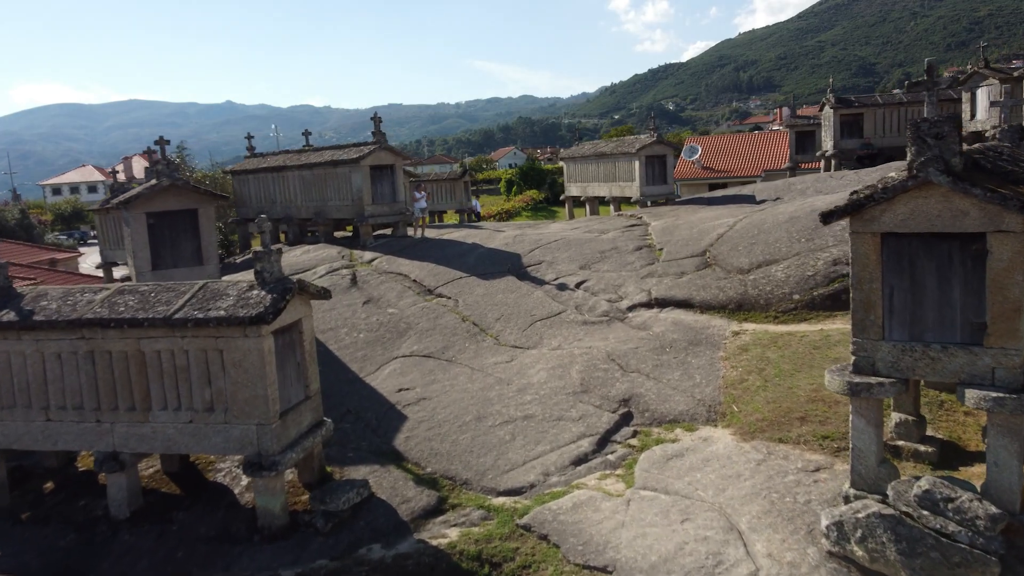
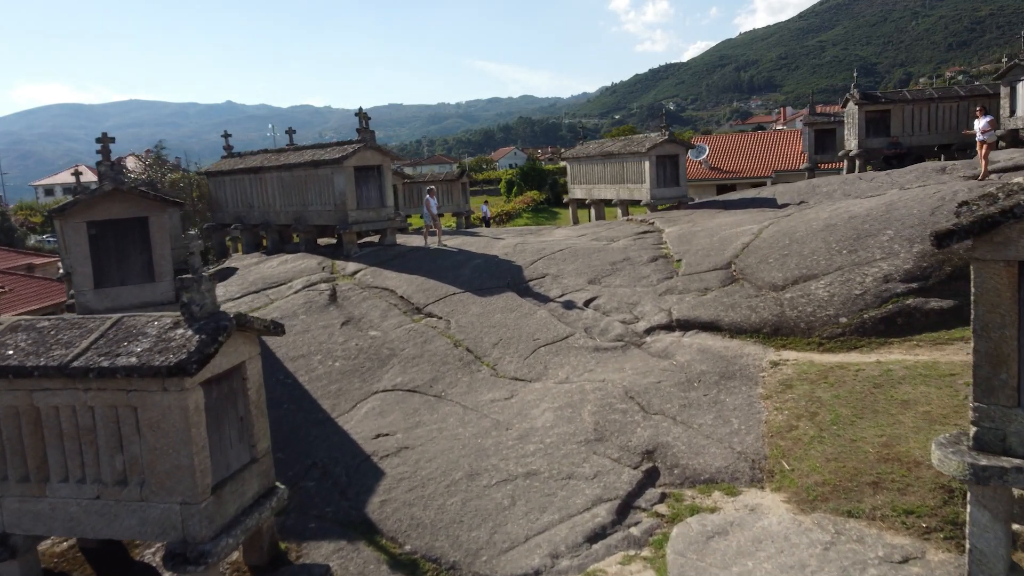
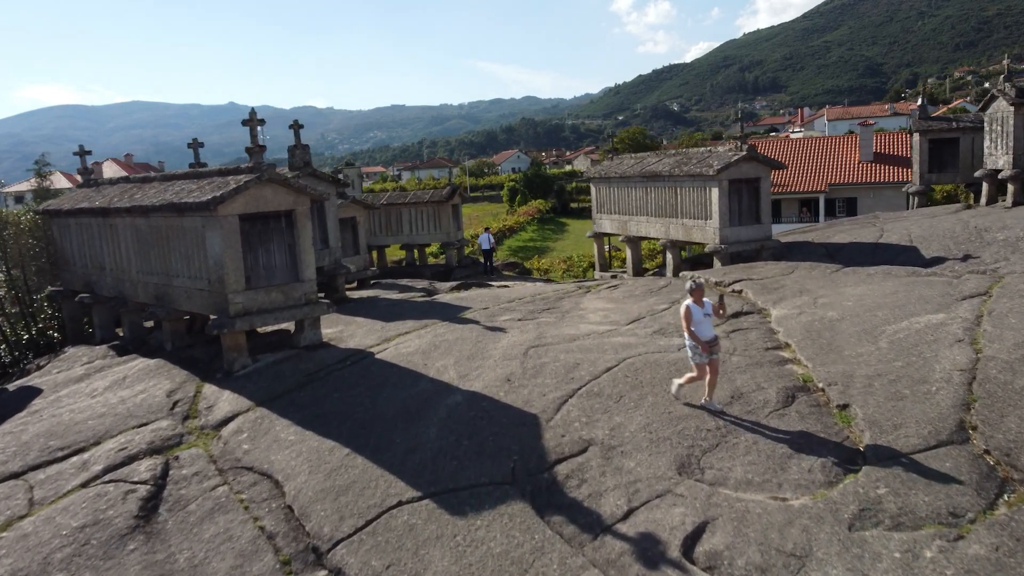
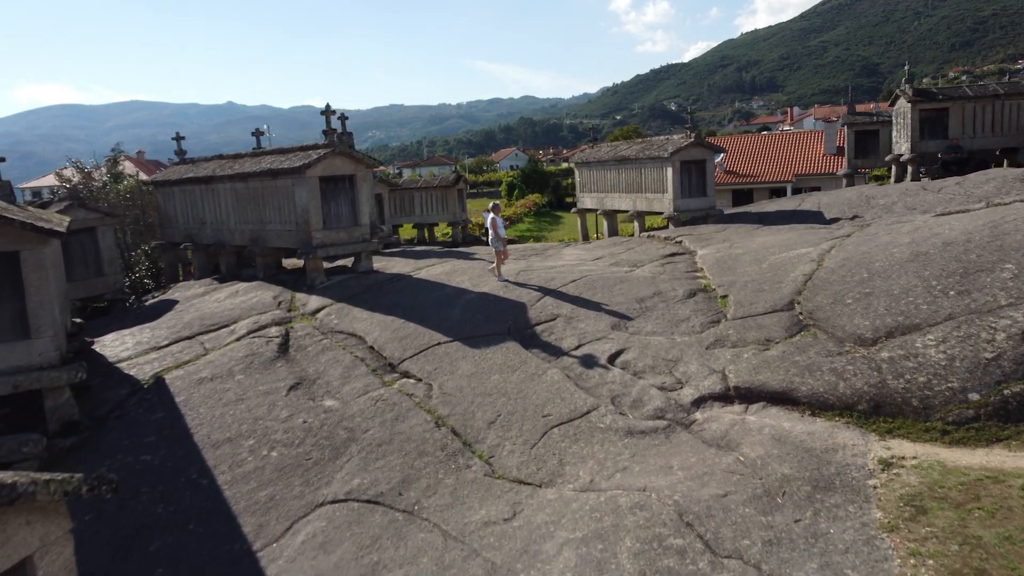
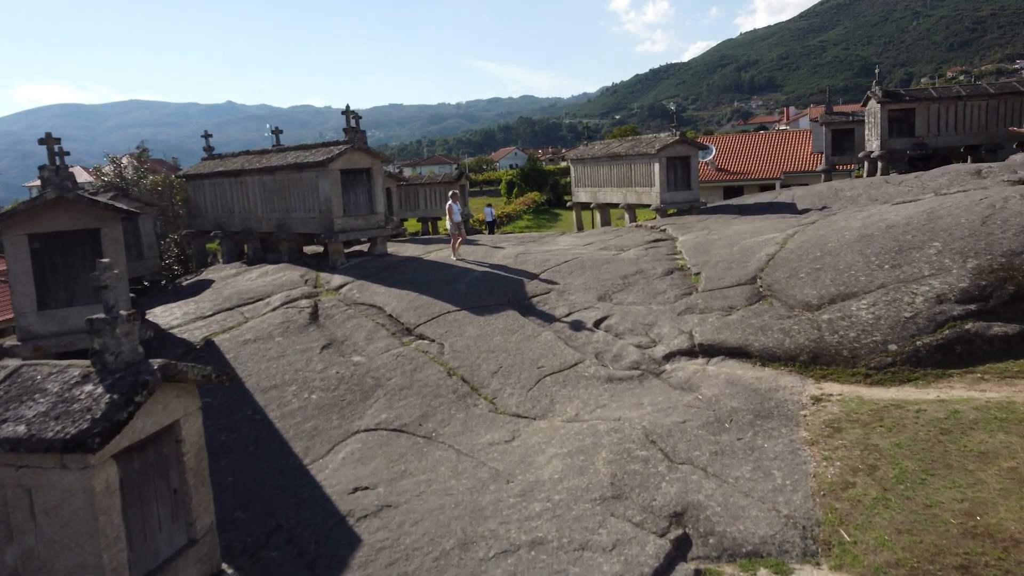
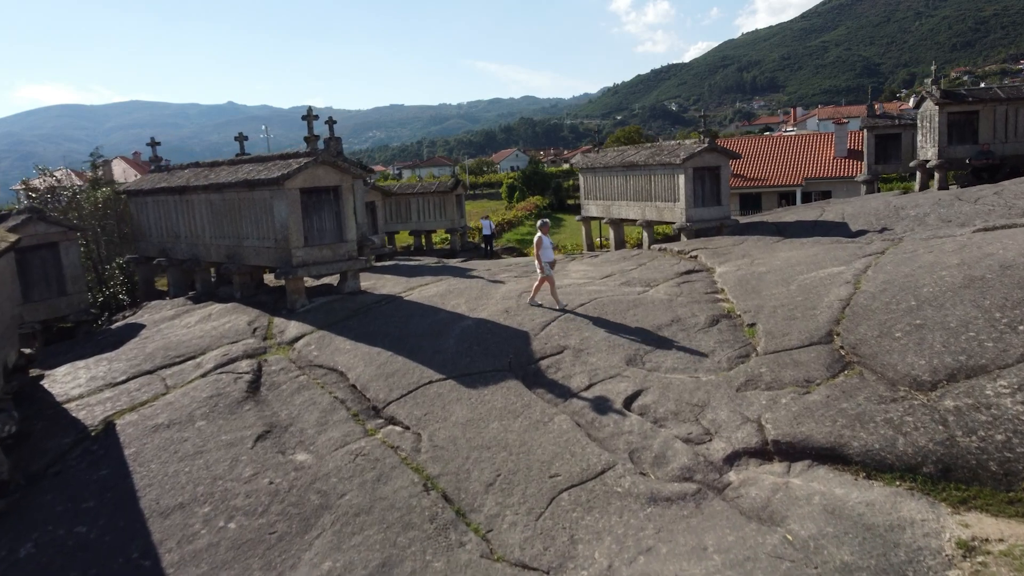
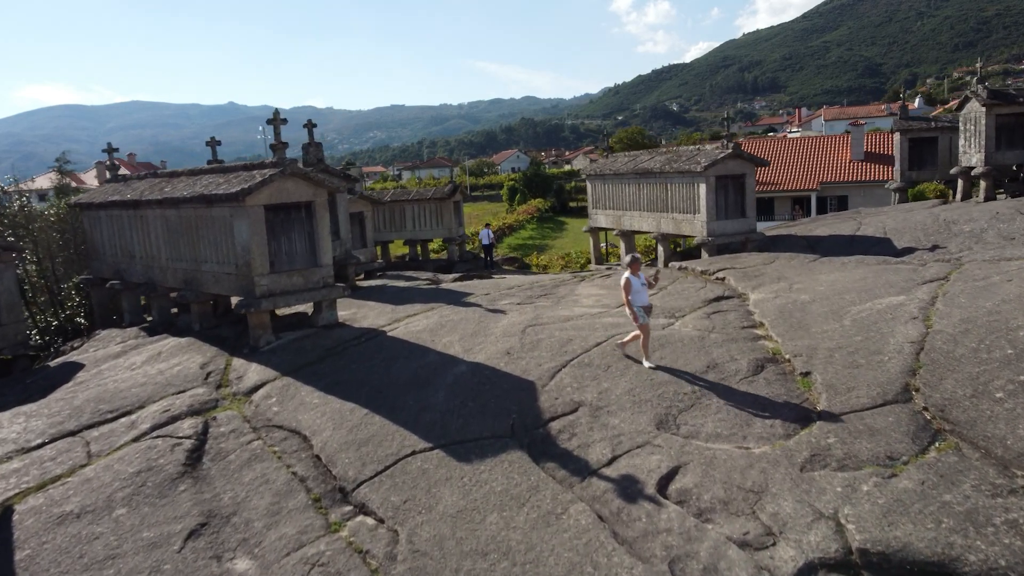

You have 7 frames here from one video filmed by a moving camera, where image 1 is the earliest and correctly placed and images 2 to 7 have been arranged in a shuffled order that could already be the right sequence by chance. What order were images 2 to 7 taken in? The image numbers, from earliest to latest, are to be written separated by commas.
2, 5, 4, 6, 7, 3
